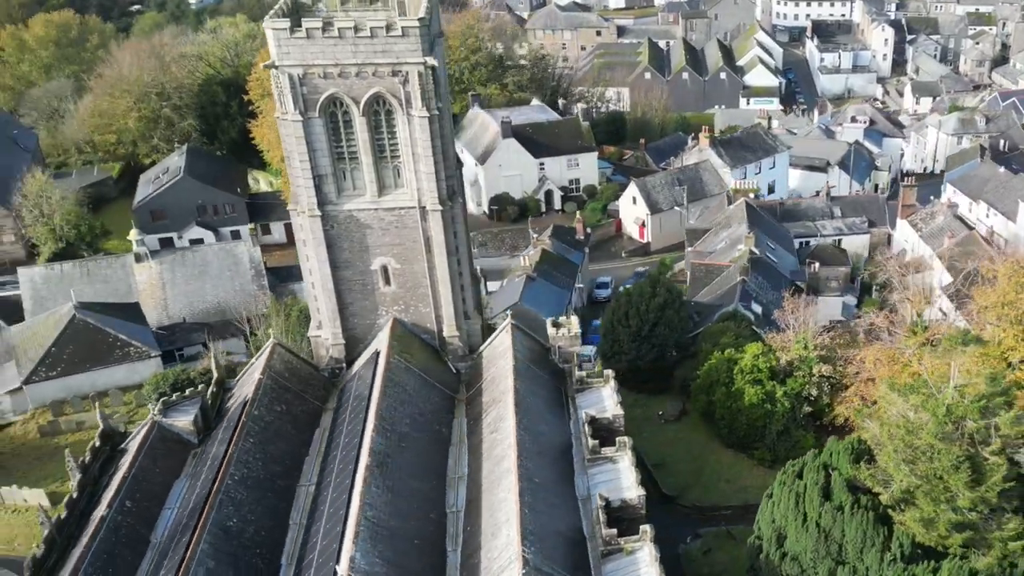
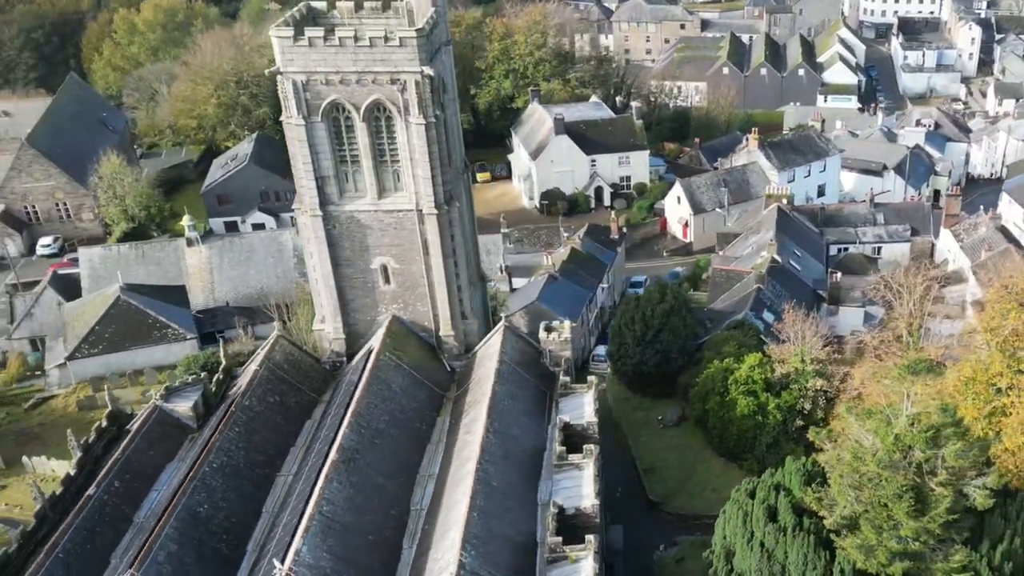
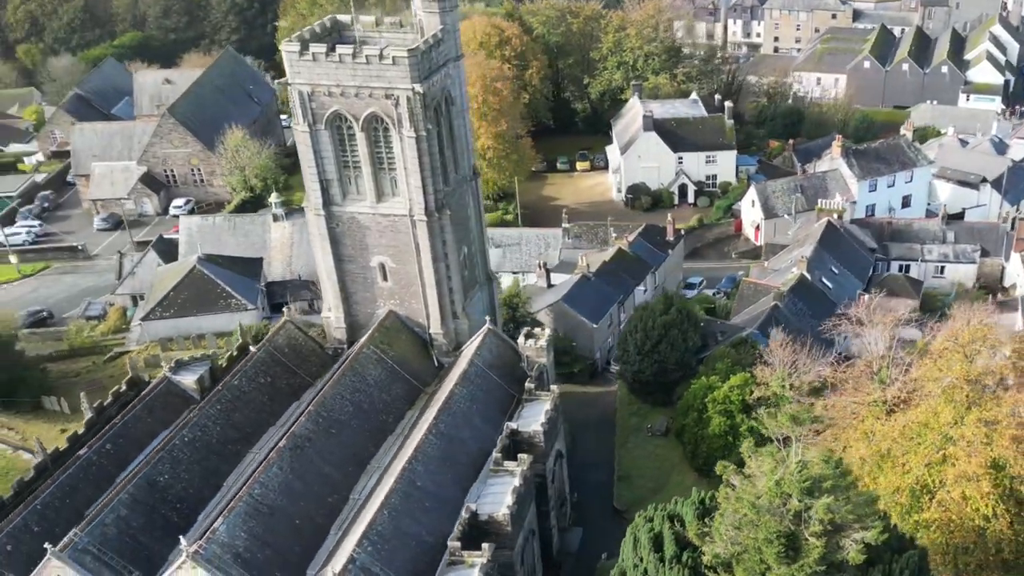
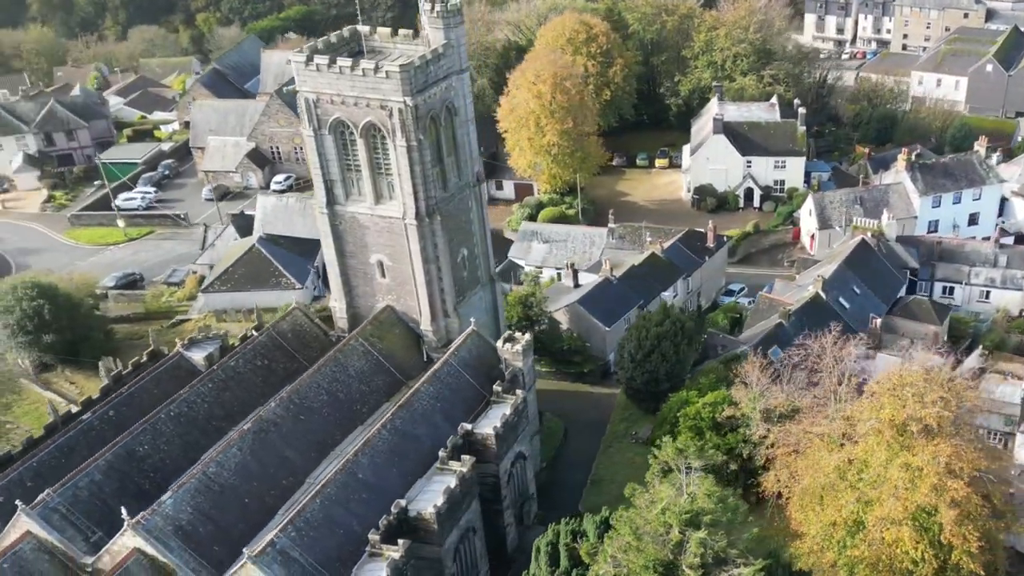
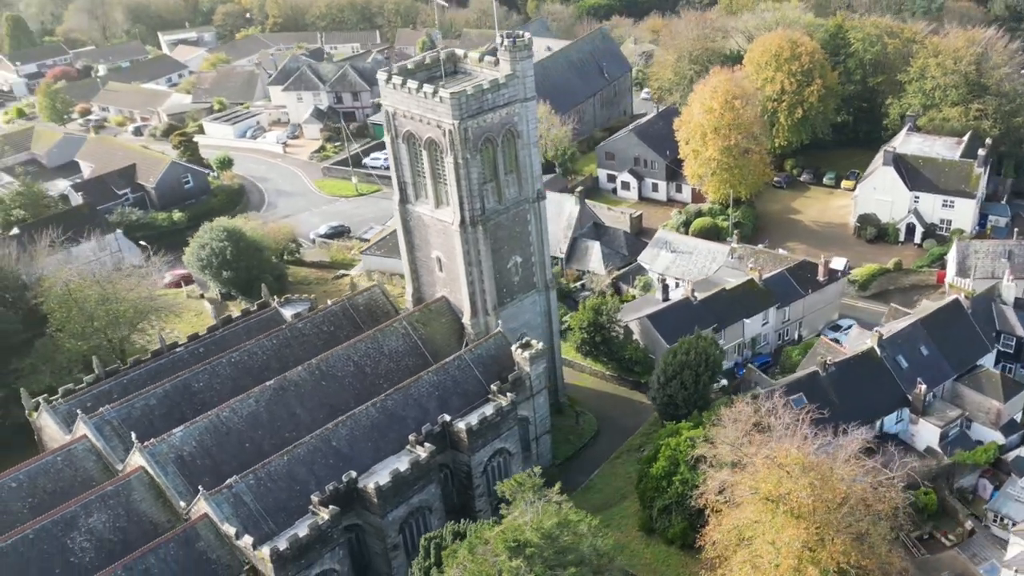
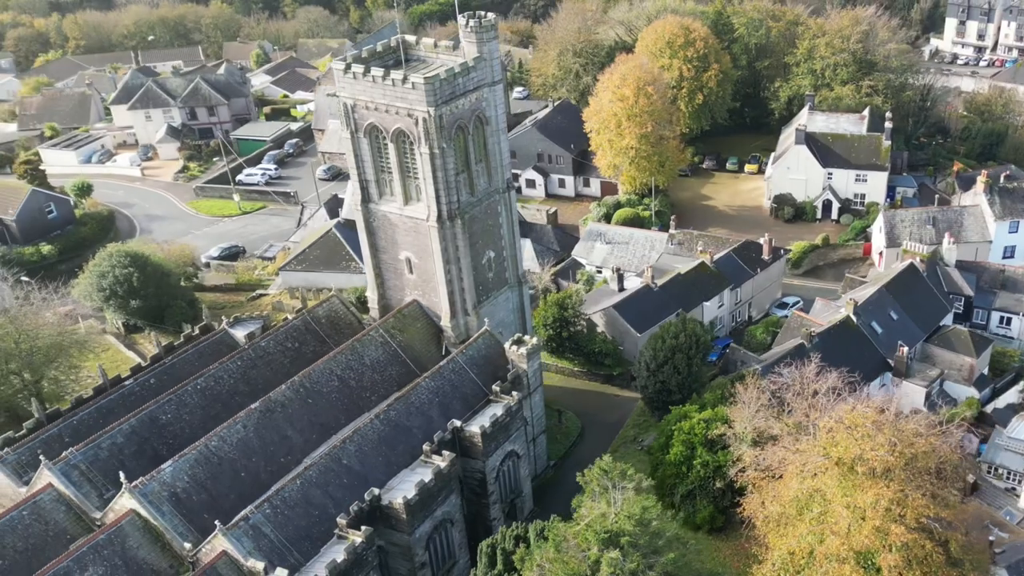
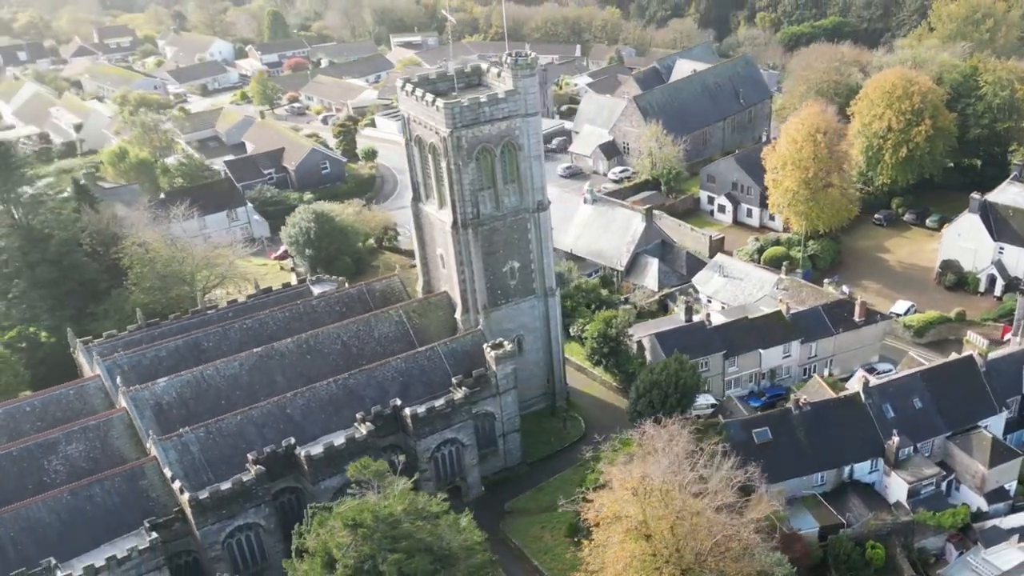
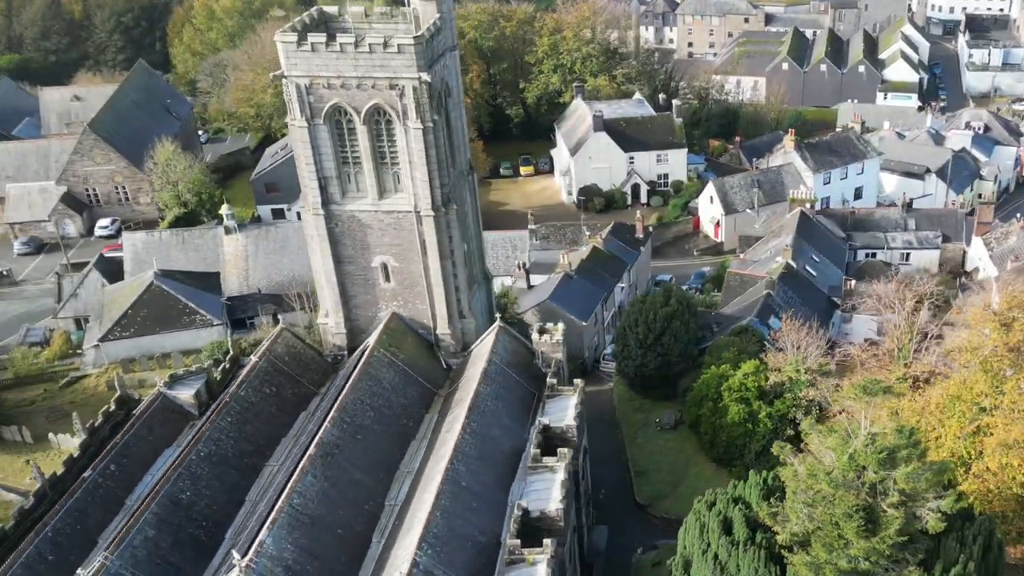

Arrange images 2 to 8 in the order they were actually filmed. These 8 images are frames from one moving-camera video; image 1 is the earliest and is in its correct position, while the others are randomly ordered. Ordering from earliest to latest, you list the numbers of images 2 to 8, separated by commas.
2, 8, 3, 4, 6, 5, 7
